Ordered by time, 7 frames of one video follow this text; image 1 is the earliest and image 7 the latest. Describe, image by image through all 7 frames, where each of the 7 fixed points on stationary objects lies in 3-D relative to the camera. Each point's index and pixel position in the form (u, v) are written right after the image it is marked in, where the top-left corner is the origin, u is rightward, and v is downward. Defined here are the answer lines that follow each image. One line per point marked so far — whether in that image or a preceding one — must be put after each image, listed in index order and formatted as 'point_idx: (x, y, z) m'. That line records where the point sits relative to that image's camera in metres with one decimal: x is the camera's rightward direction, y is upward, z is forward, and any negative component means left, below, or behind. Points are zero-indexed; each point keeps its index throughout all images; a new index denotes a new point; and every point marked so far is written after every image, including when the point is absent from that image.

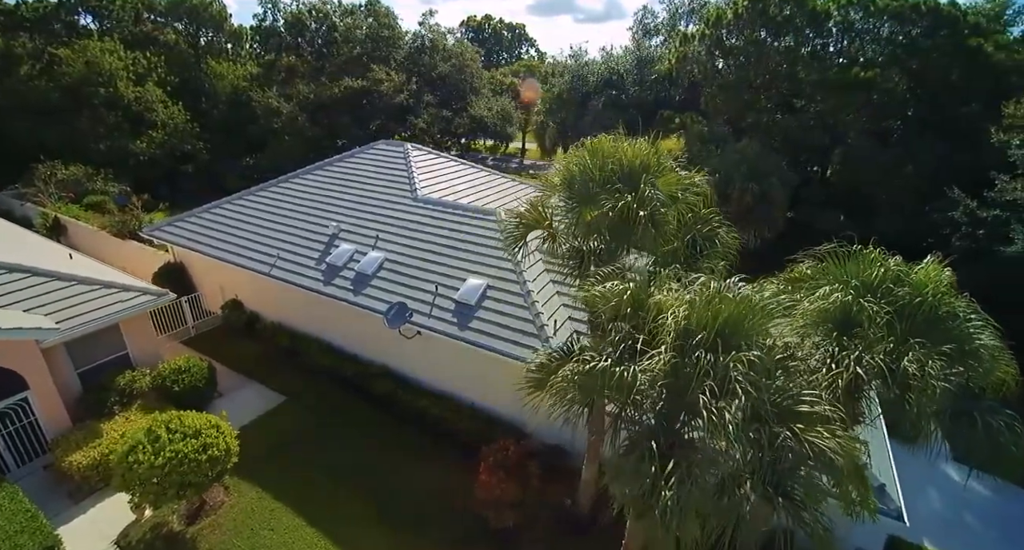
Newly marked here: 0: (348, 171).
0: (-6.0, +3.8, +17.5) m
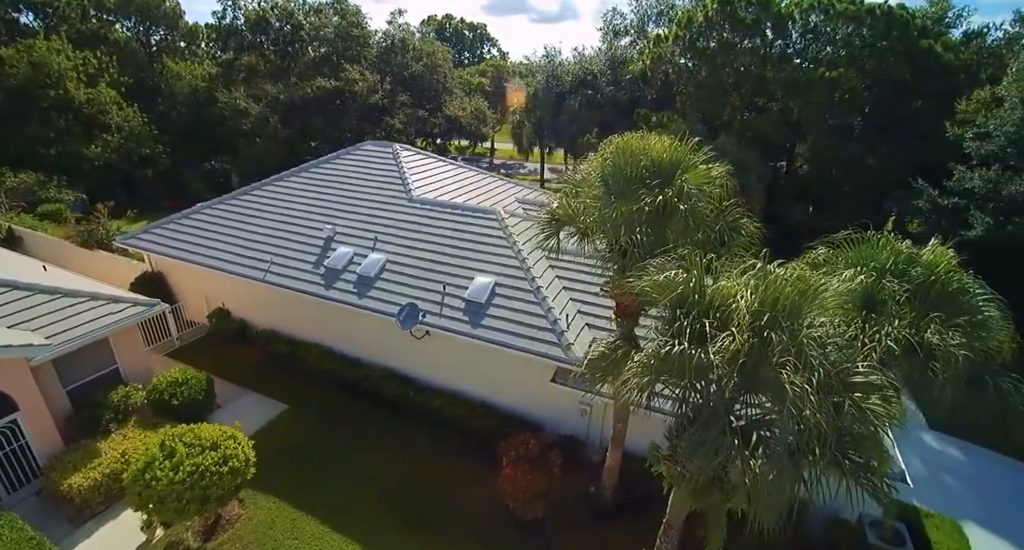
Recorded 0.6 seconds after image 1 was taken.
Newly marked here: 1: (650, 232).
0: (-6.3, +3.7, +17.2) m
1: (+2.1, +0.6, +7.0) m
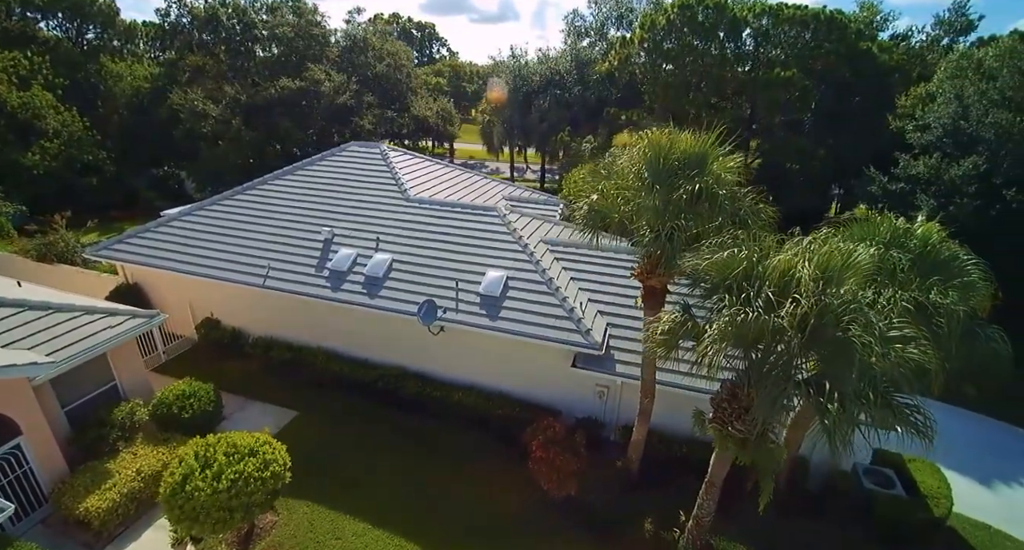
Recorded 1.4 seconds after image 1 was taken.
0: (-6.7, +3.5, +17.0) m
1: (+2.9, +0.9, +7.7) m
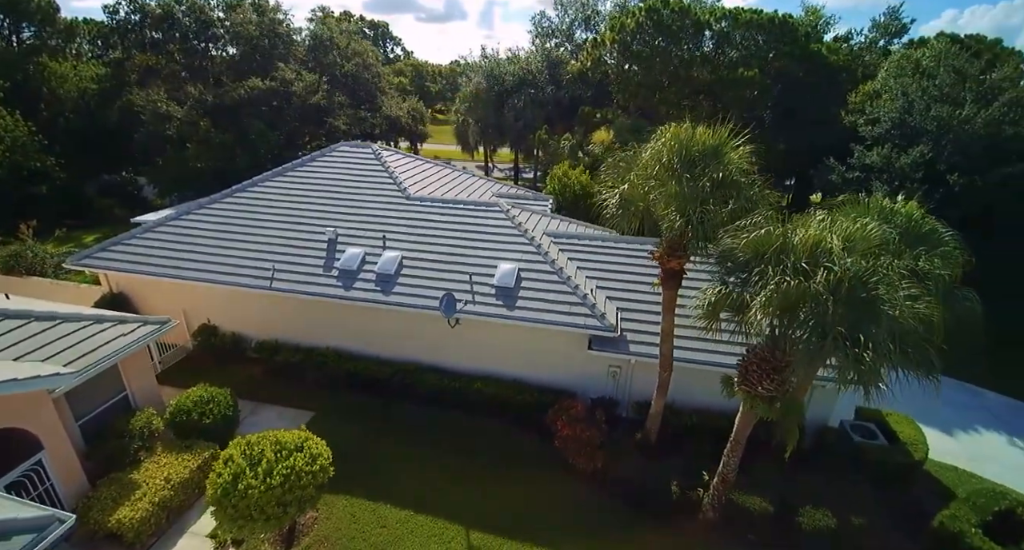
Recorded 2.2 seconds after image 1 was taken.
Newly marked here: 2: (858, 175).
0: (-6.9, +3.5, +16.9) m
1: (+3.6, +1.3, +8.5) m
2: (+12.8, +3.7, +17.9) m
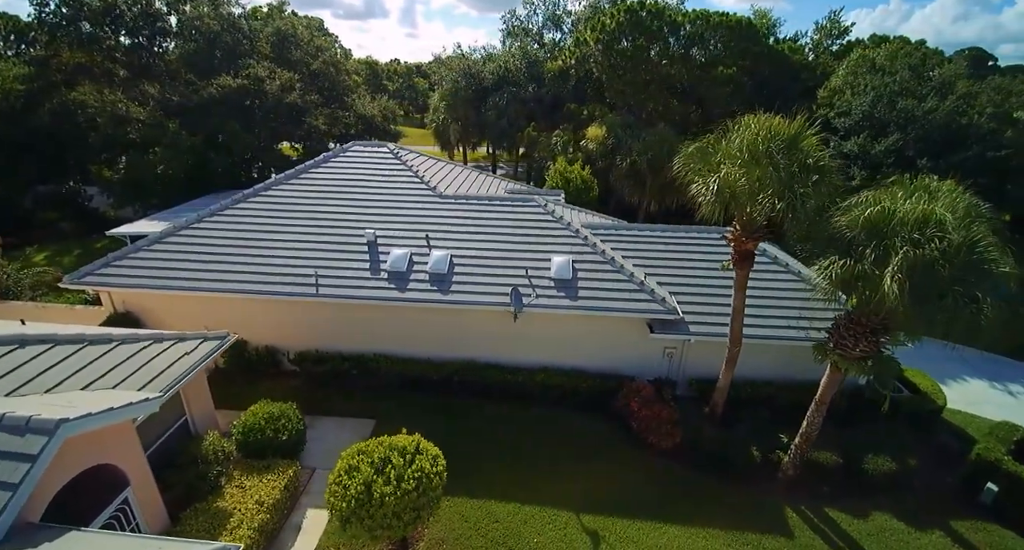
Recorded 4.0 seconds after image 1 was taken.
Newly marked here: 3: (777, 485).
0: (-5.9, +3.3, +16.2) m
1: (+5.7, +1.7, +9.4) m
2: (+13.4, +4.7, +19.9) m
3: (+6.2, -4.9, +11.2) m
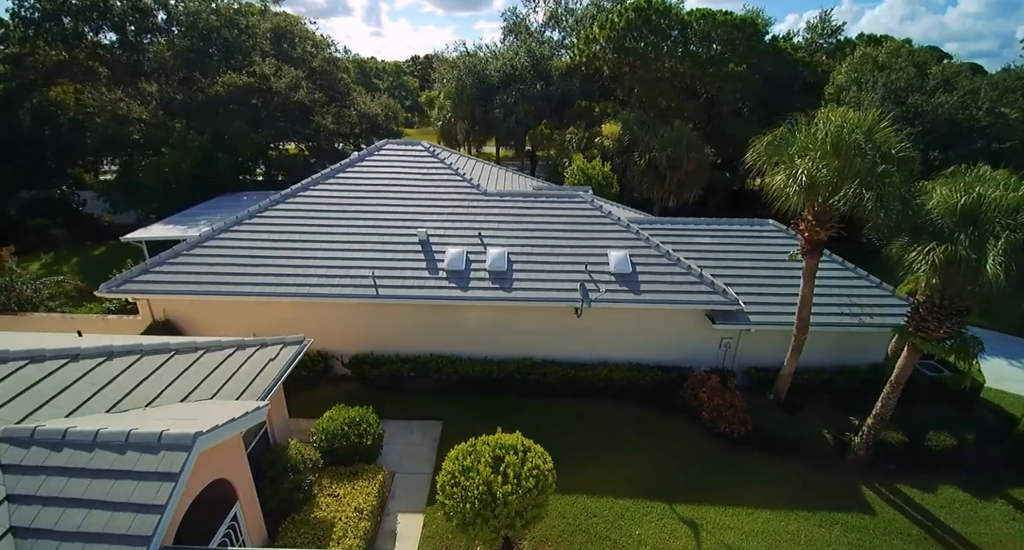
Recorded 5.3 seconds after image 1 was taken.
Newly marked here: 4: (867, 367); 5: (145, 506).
0: (-4.5, +3.3, +15.8) m
1: (+7.5, +2.0, +9.8) m
2: (+14.5, +5.1, +20.7) m
3: (+8.1, -4.6, +11.6) m
4: (+10.2, -2.6, +13.8) m
5: (-4.4, -2.8, +5.8) m
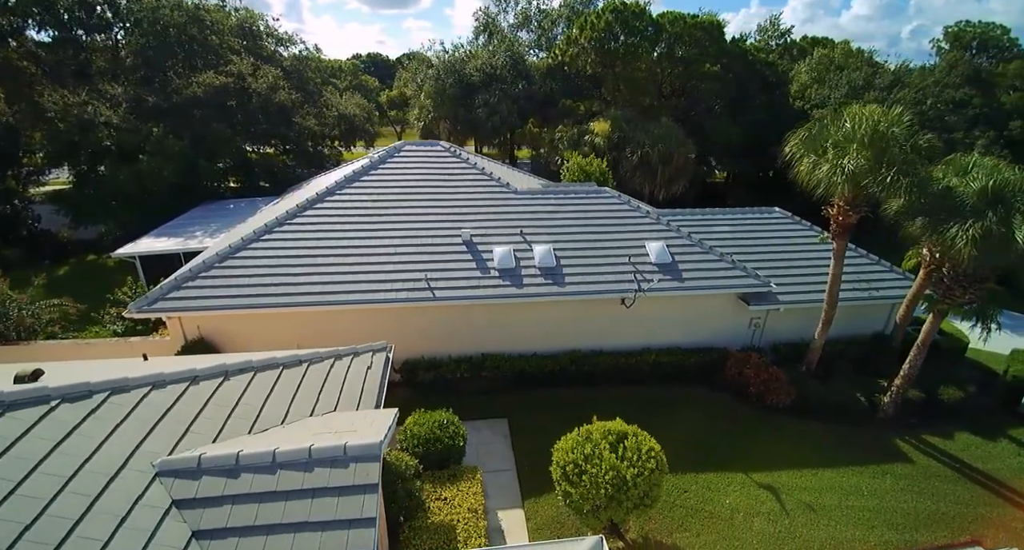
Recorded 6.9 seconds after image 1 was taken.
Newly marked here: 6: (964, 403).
0: (-3.6, +3.1, +15.5) m
1: (+9.2, +2.6, +11.1) m
2: (+14.5, +6.1, +22.8) m
3: (+9.9, -4.0, +13.0) m
4: (+11.6, -1.9, +15.5) m
5: (-1.9, -2.9, +5.6) m
6: (+12.7, -3.6, +13.5) m
